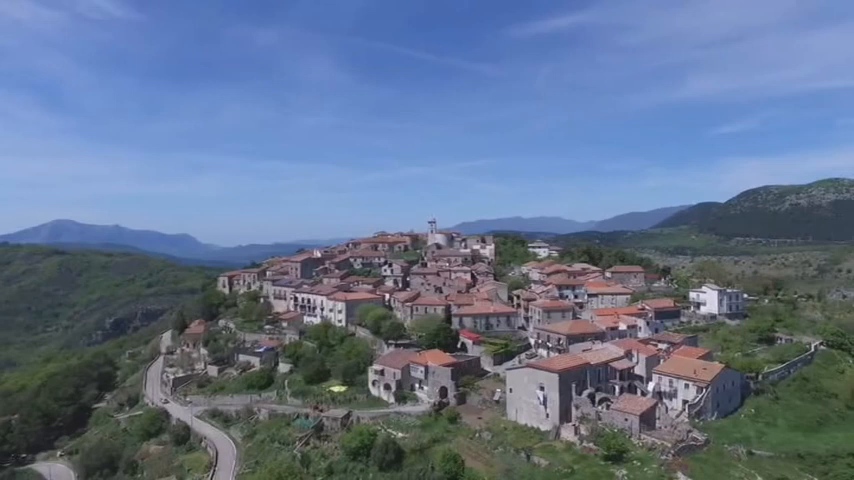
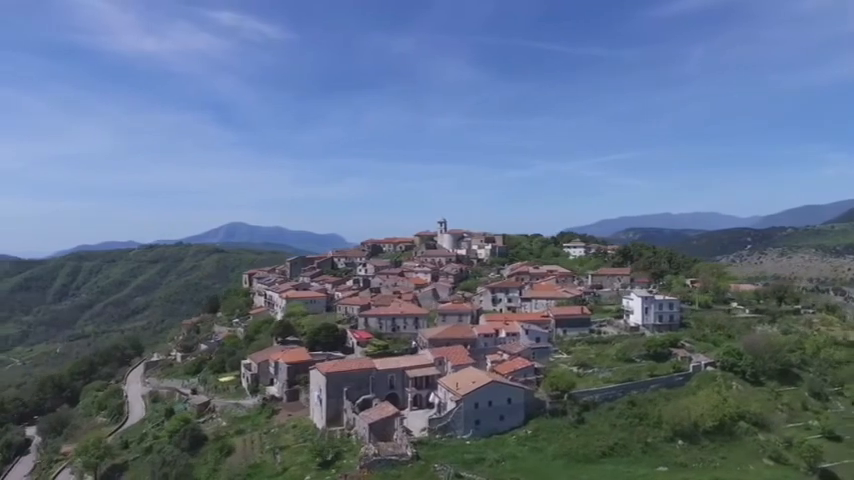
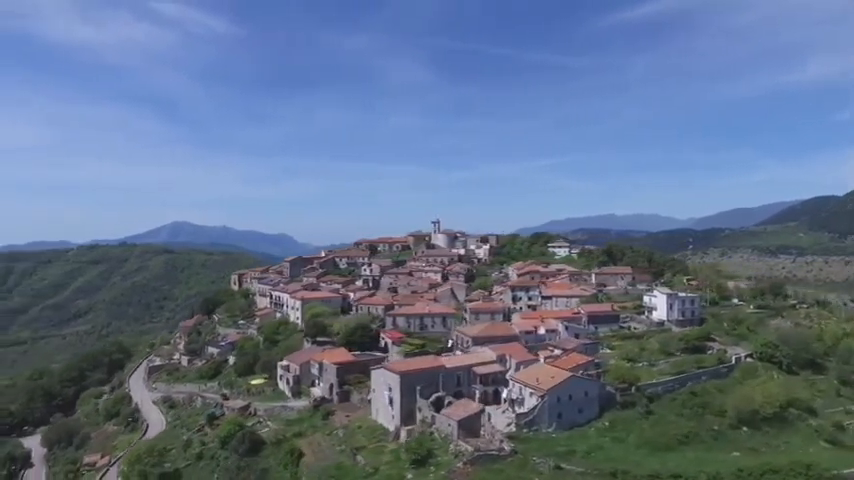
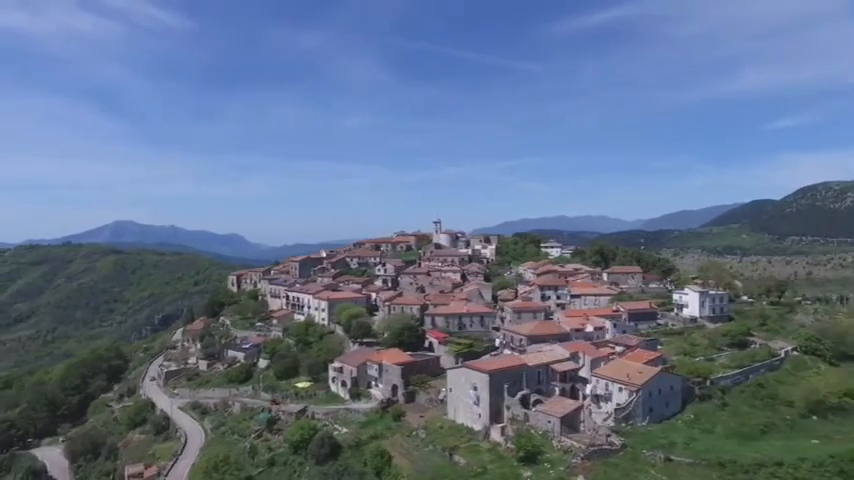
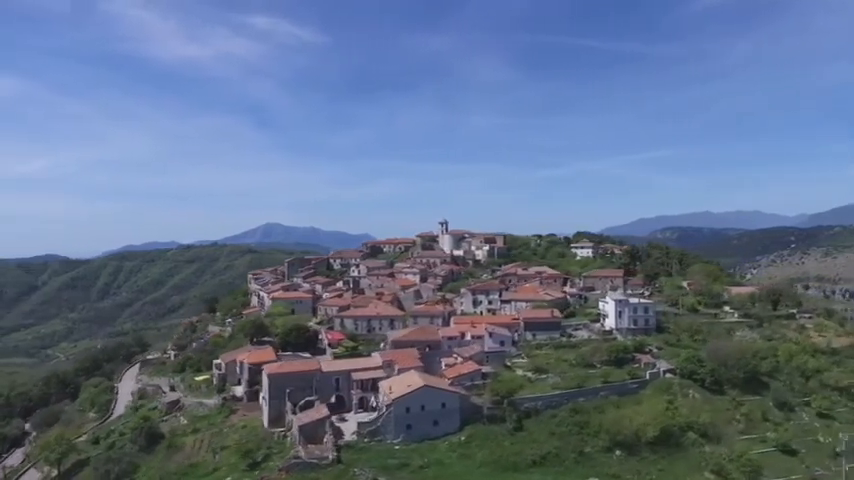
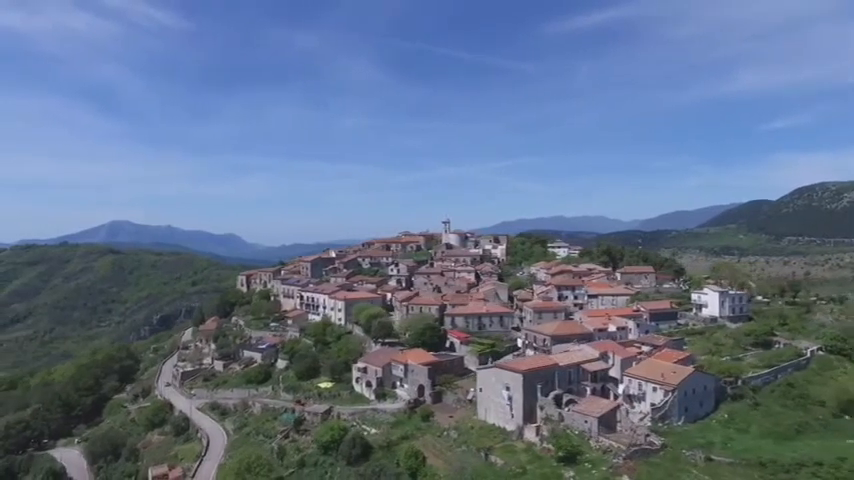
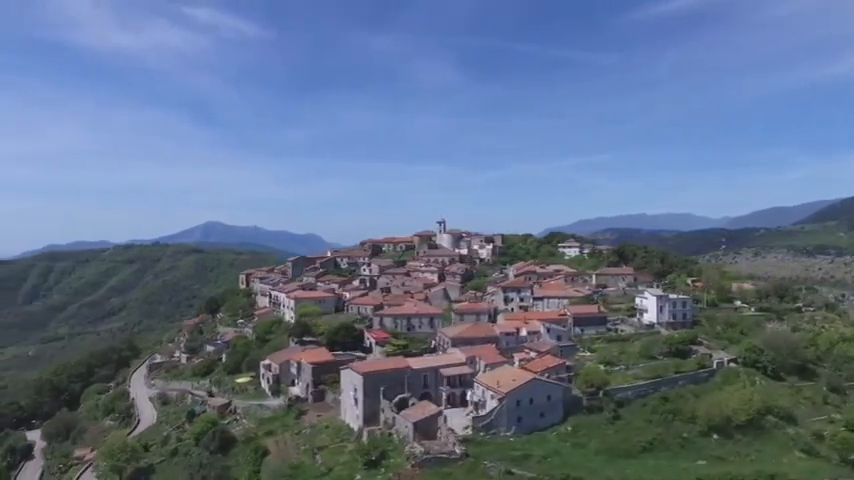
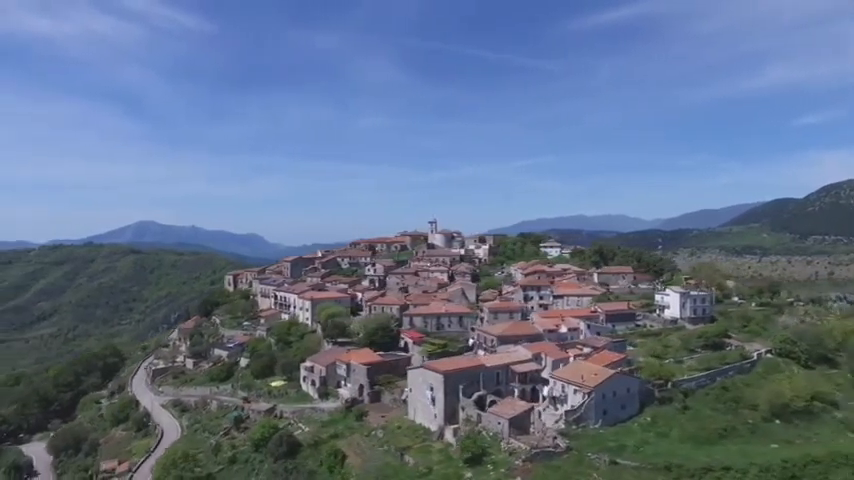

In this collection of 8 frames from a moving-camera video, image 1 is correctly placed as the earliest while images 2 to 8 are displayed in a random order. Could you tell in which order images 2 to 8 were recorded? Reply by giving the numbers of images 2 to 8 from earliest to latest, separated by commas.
6, 4, 8, 3, 7, 2, 5
